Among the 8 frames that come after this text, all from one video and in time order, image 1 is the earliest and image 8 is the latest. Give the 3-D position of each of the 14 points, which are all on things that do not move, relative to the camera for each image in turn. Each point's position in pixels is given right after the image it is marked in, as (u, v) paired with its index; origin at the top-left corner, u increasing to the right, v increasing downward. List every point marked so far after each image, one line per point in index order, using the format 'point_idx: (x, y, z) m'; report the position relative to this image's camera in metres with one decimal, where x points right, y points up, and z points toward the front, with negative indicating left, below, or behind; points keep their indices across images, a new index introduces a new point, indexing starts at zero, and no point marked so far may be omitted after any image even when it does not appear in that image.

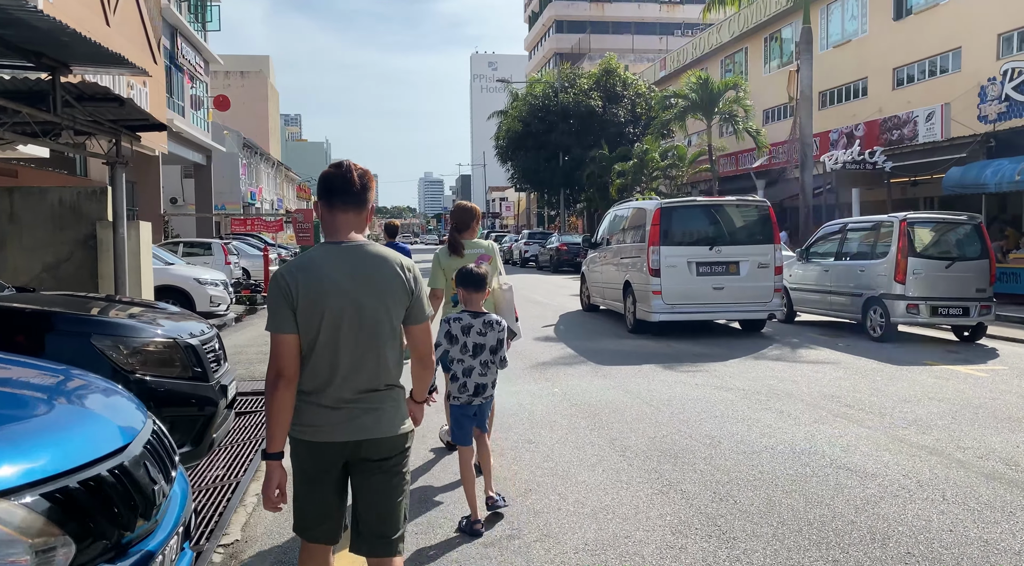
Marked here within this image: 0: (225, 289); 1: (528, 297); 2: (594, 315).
0: (-5.3, -0.1, +15.3) m
1: (+0.4, -0.3, +18.5) m
2: (+1.3, -0.5, +13.6) m
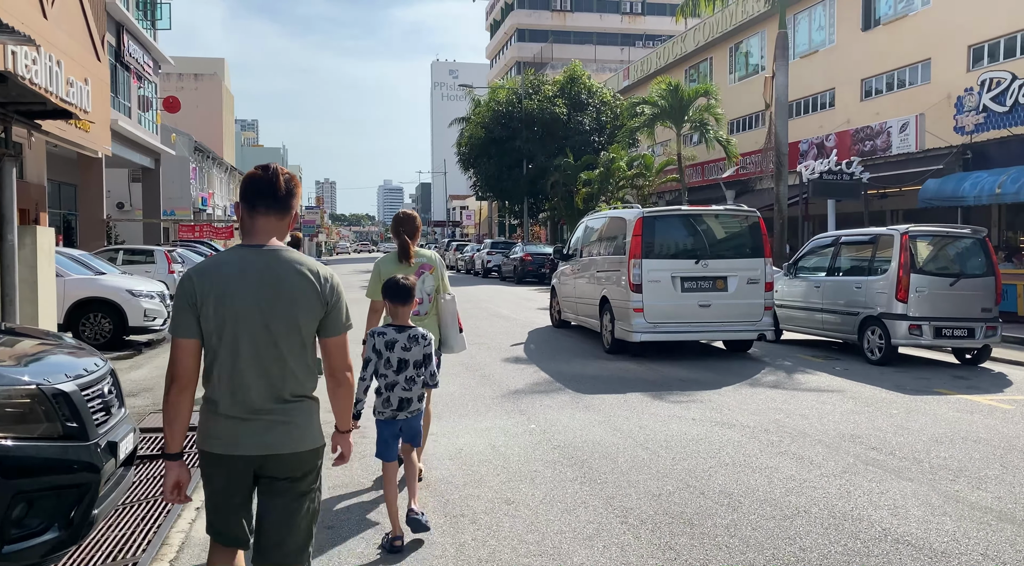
0: (-5.9, -0.3, +14.0) m
1: (-0.4, -0.6, +17.5) m
2: (+0.8, -0.8, +12.6) m
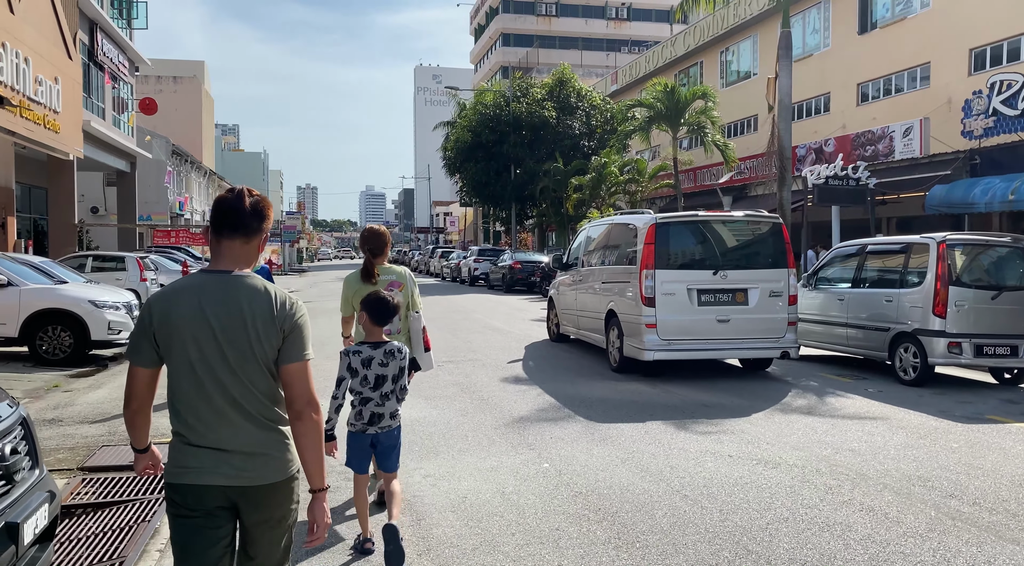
0: (-5.9, -0.5, +12.9) m
1: (-0.6, -0.7, +16.5) m
2: (+0.7, -0.9, +11.7) m
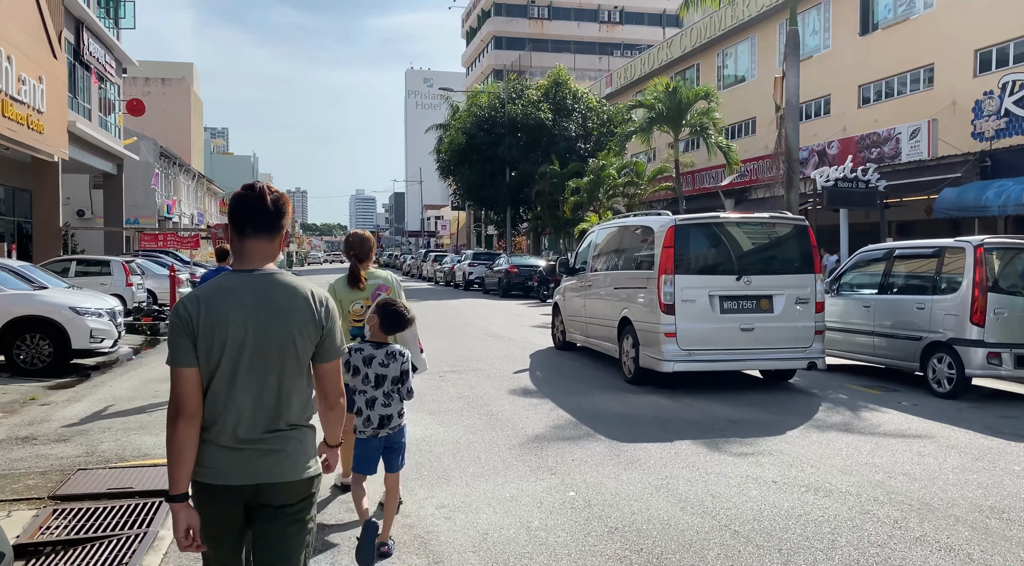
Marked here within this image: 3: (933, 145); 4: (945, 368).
0: (-5.9, -0.5, +12.3) m
1: (-0.6, -0.8, +16.0) m
2: (+0.8, -1.0, +11.2) m
3: (+10.0, +3.3, +19.7) m
4: (+4.4, -0.9, +8.4) m
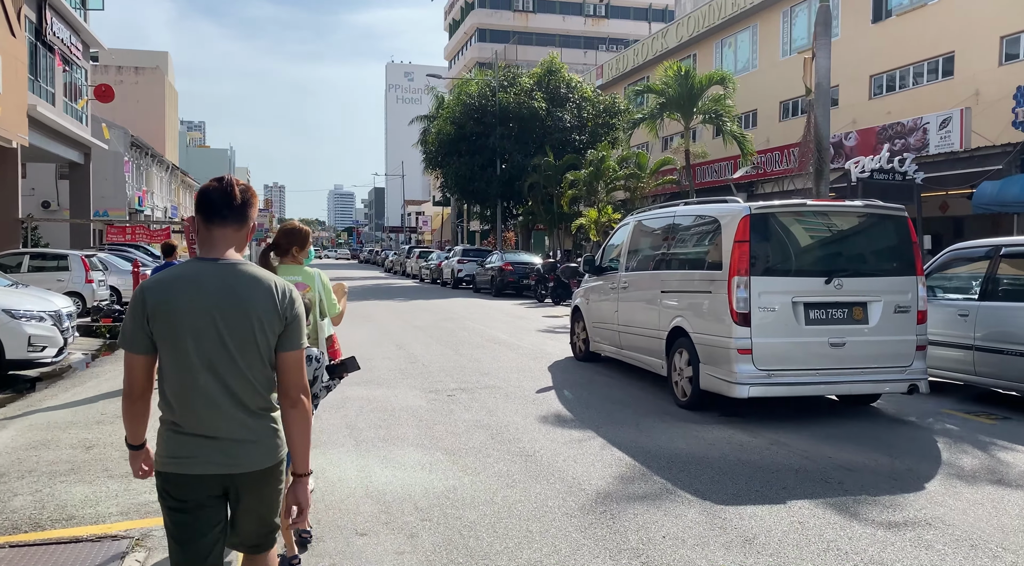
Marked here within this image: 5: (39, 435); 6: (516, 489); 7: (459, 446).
0: (-5.7, -0.5, +10.5) m
1: (-0.5, -0.8, +14.3) m
2: (+1.0, -1.0, +9.5) m
3: (+10.0, +3.2, +18.3) m
4: (+4.6, -0.9, +6.9) m
5: (-4.1, -1.3, +7.2) m
6: (0.0, -1.3, +5.1) m
7: (-0.4, -1.2, +6.2) m
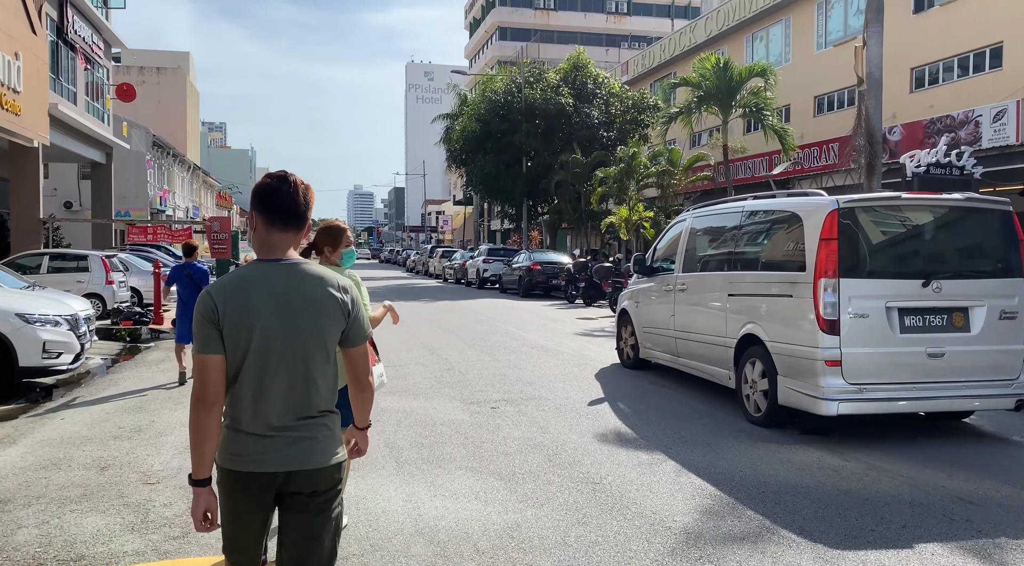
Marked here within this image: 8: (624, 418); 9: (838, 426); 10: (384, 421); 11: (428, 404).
0: (-5.2, -0.5, +9.9) m
1: (+0.1, -0.9, +13.6) m
2: (+1.5, -1.0, +8.8) m
3: (+10.6, +3.2, +17.4) m
4: (+5.1, -0.9, +6.1) m
5: (-3.6, -1.3, +6.6) m
6: (+0.4, -1.3, +4.4) m
7: (0.0, -1.2, +5.5) m
8: (+0.9, -1.1, +7.0) m
9: (+2.5, -1.1, +6.5) m
10: (-1.1, -1.2, +7.2) m
11: (-0.8, -1.2, +7.9) m
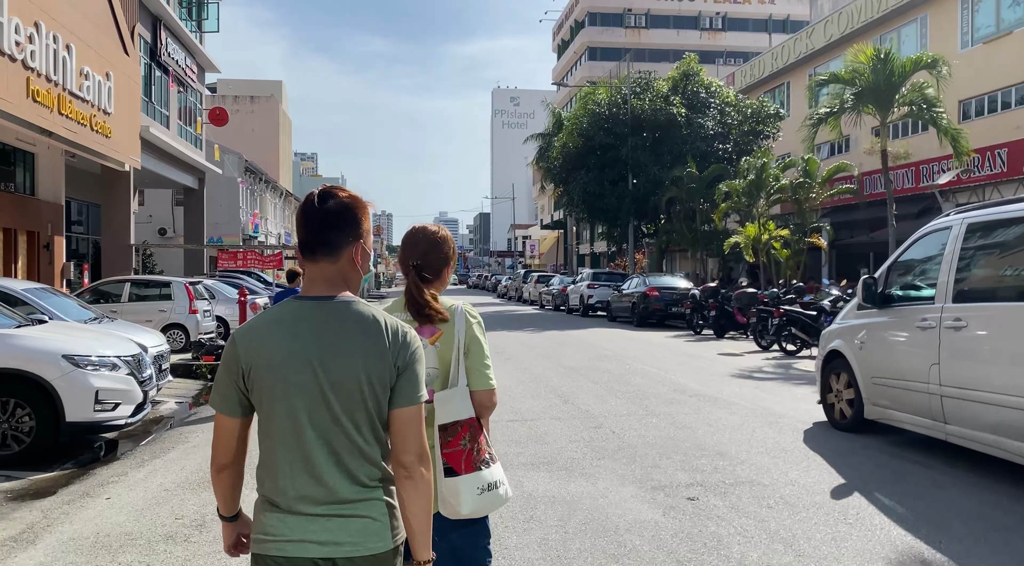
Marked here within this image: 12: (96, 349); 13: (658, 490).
0: (-3.6, -0.9, +8.1) m
1: (+2.0, -1.3, +11.2) m
2: (+2.9, -1.3, +6.3) m
3: (+12.9, +2.8, +14.1) m
4: (+6.2, -1.1, +3.2) m
5: (-2.4, -1.6, +4.6) m
6: (+1.4, -1.4, +2.0) m
7: (+1.1, -1.4, +3.2) m
8: (+2.2, -1.4, +4.6) m
9: (+3.7, -1.3, +4.0) m
10: (+0.2, -1.4, +5.0) m
11: (+0.6, -1.4, +5.7) m
12: (-3.8, -0.6, +7.6) m
13: (+1.0, -1.4, +5.6) m
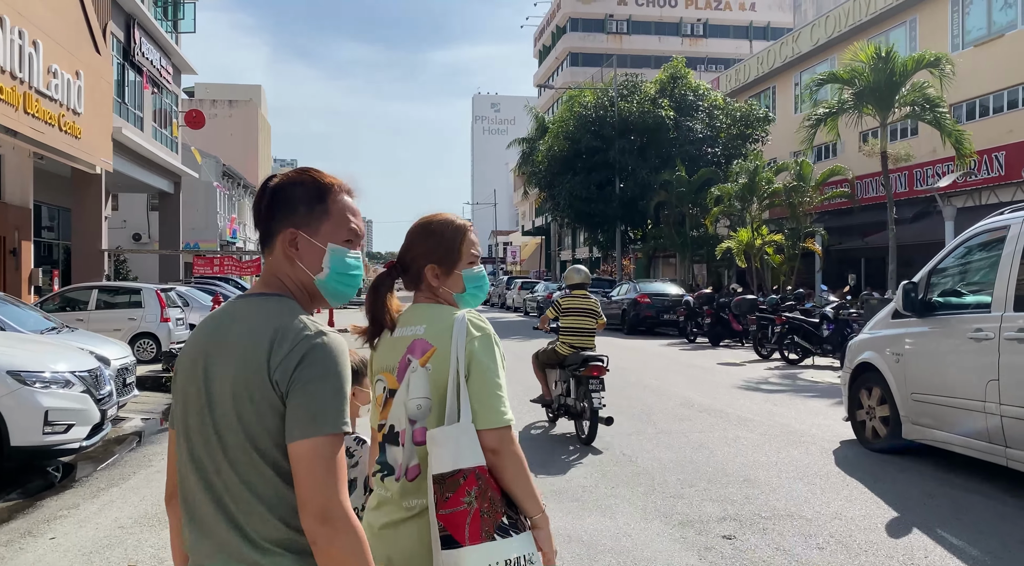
0: (-3.6, -0.9, +7.3) m
1: (+1.9, -1.3, +10.5) m
2: (+2.9, -1.3, +5.6) m
3: (+12.7, +2.7, +13.7) m
4: (+6.3, -1.1, +2.7) m
5: (-2.3, -1.6, +3.8) m
6: (+1.5, -1.4, +1.3) m
7: (+1.2, -1.4, +2.5) m
8: (+2.3, -1.4, +3.9) m
9: (+3.8, -1.3, +3.3) m
10: (+0.2, -1.5, +4.3) m
11: (+0.6, -1.4, +5.0) m
12: (-3.8, -0.7, +6.8) m
13: (+1.0, -1.4, +4.9) m
